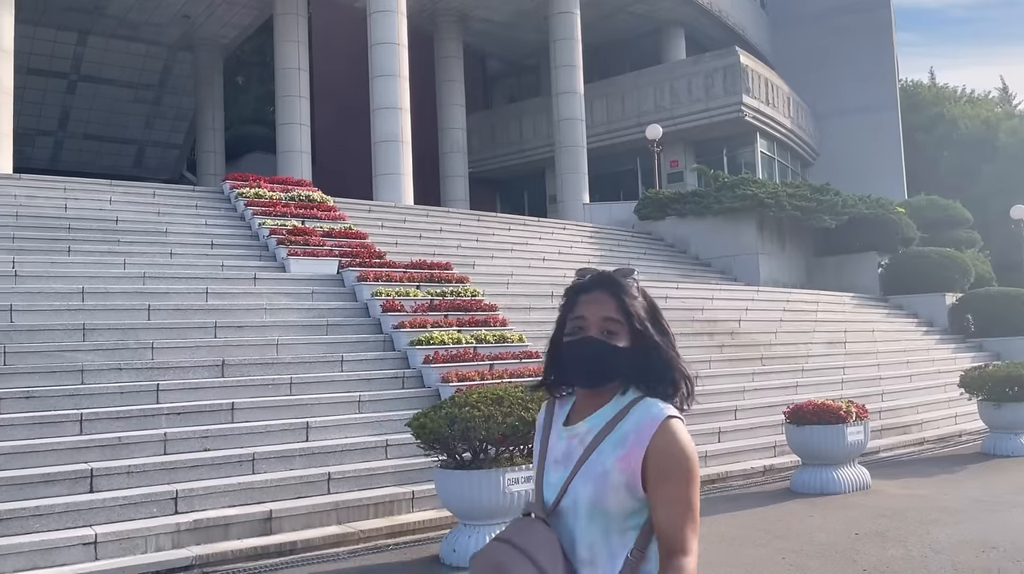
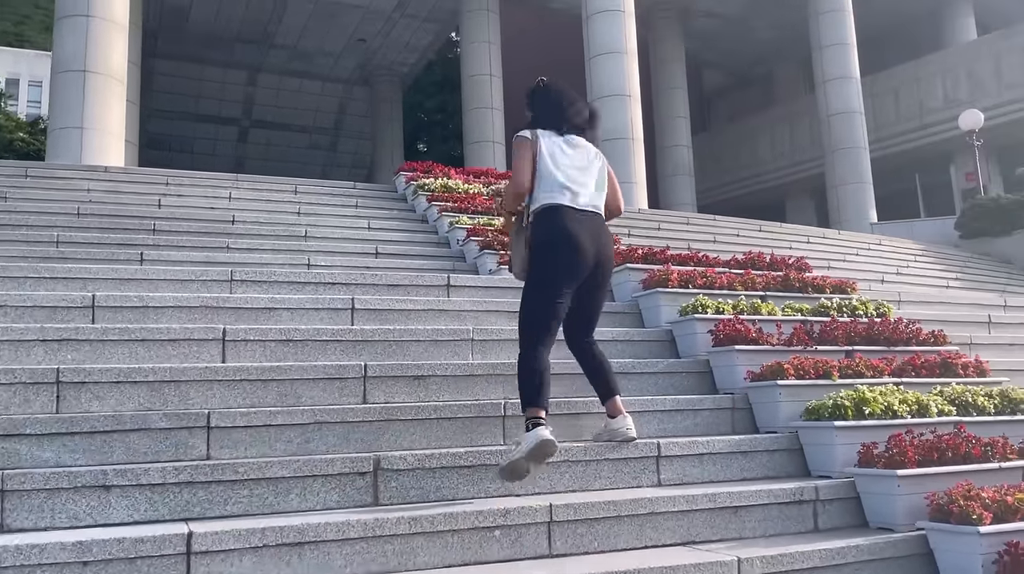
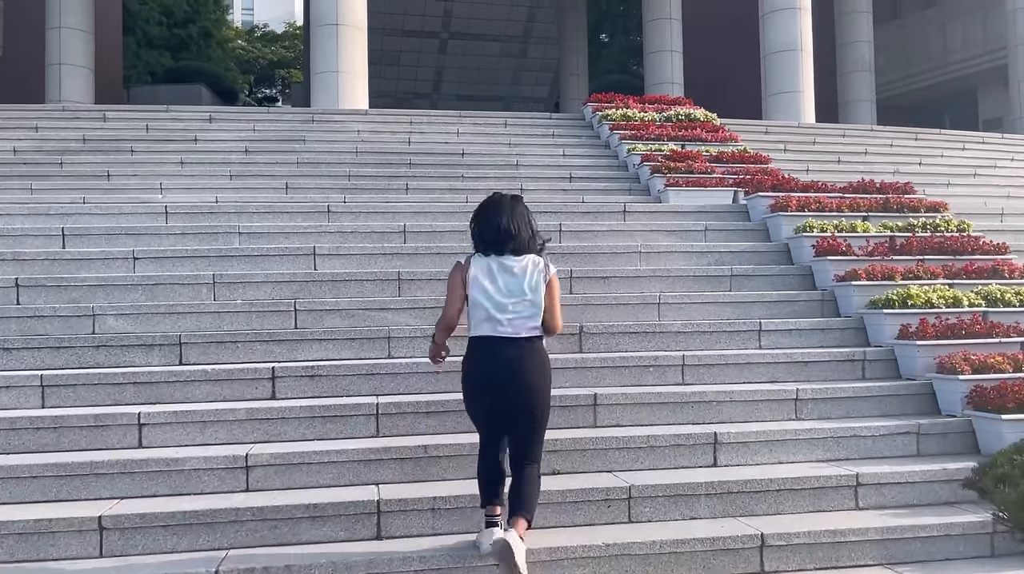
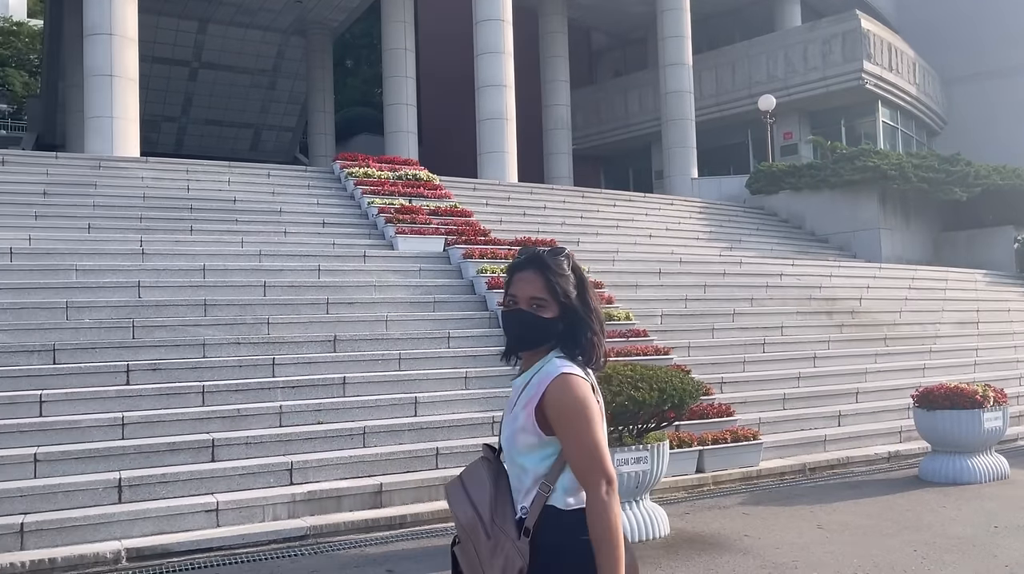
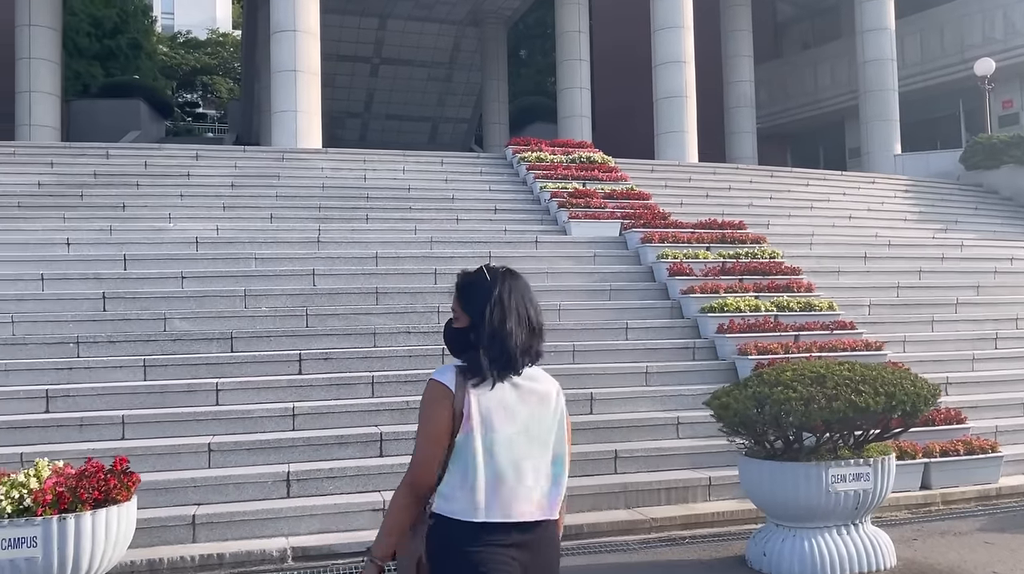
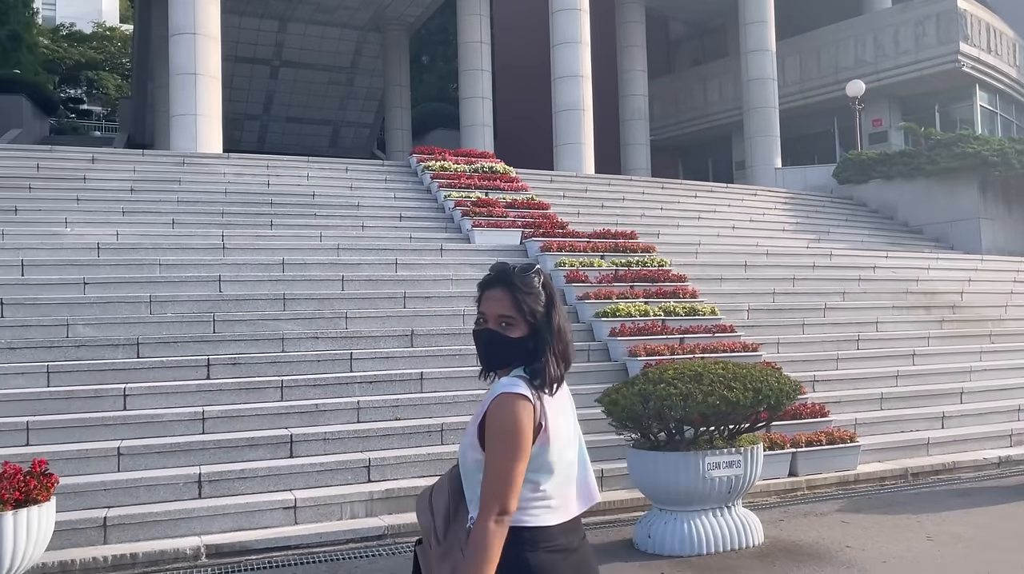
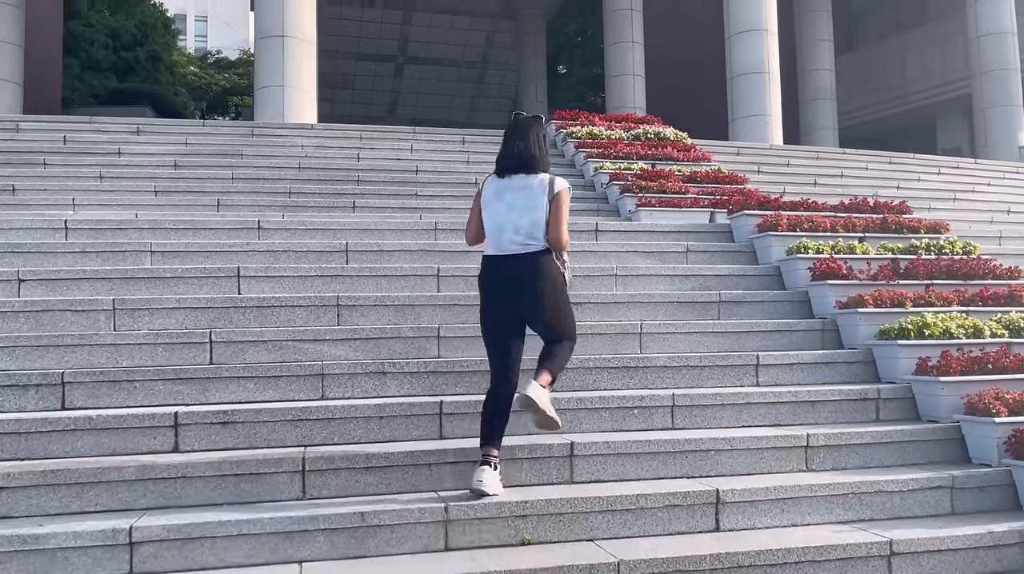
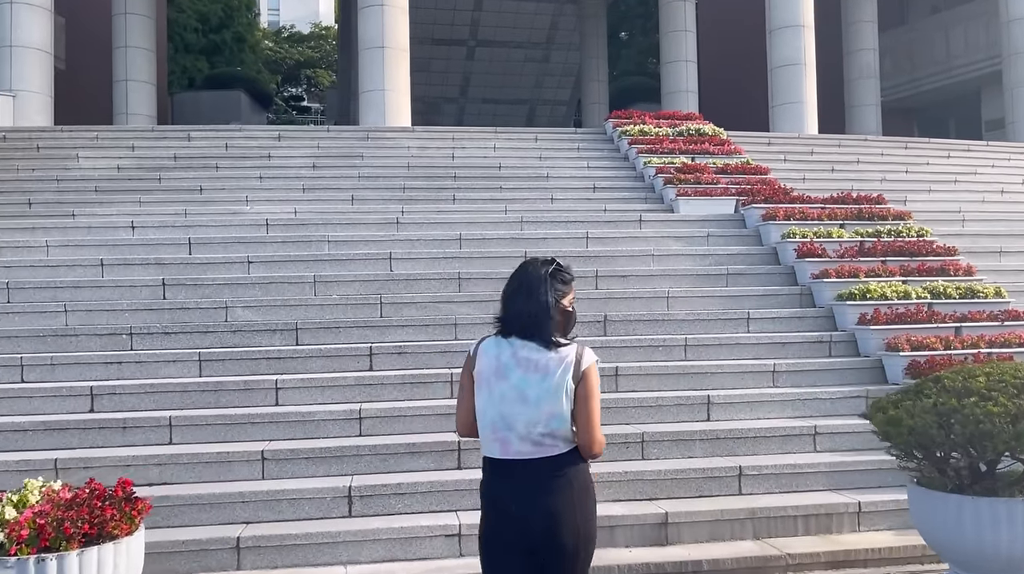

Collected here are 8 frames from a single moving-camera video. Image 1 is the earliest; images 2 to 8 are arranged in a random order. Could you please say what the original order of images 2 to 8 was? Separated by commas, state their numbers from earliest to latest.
4, 6, 5, 8, 3, 7, 2
